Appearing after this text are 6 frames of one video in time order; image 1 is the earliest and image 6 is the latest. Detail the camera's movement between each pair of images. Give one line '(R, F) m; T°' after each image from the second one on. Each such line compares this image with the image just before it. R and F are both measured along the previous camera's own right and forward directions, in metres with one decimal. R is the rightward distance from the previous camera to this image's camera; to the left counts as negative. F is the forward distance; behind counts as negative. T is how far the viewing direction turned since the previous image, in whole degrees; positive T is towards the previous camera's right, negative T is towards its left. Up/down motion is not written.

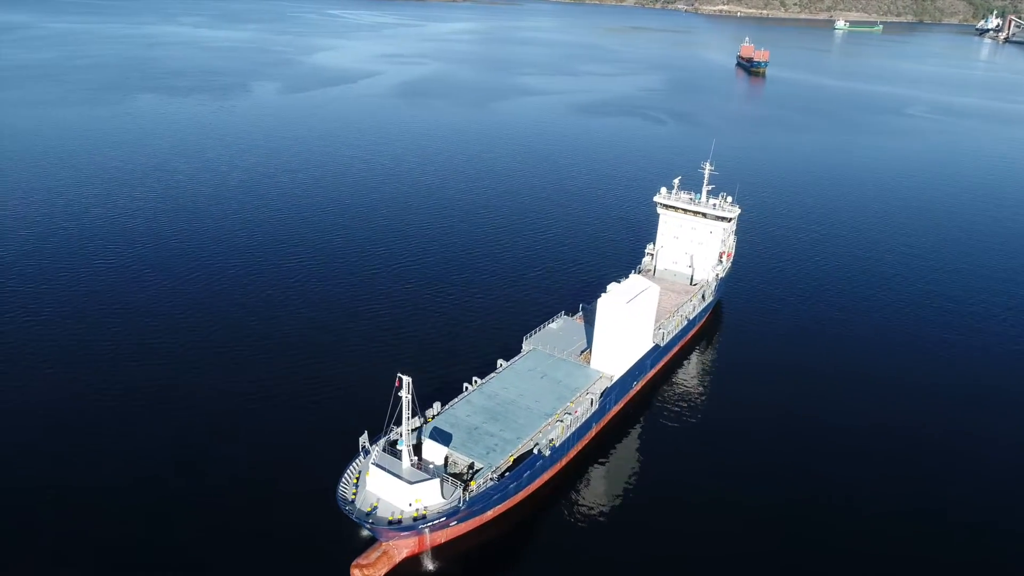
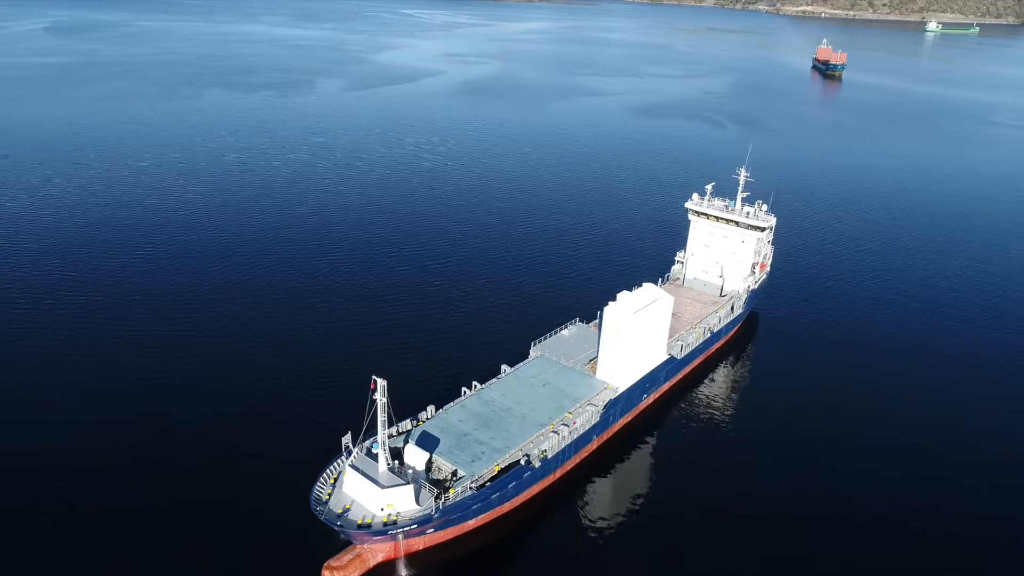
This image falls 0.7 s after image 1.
(+4.2, +1.3) m; -5°
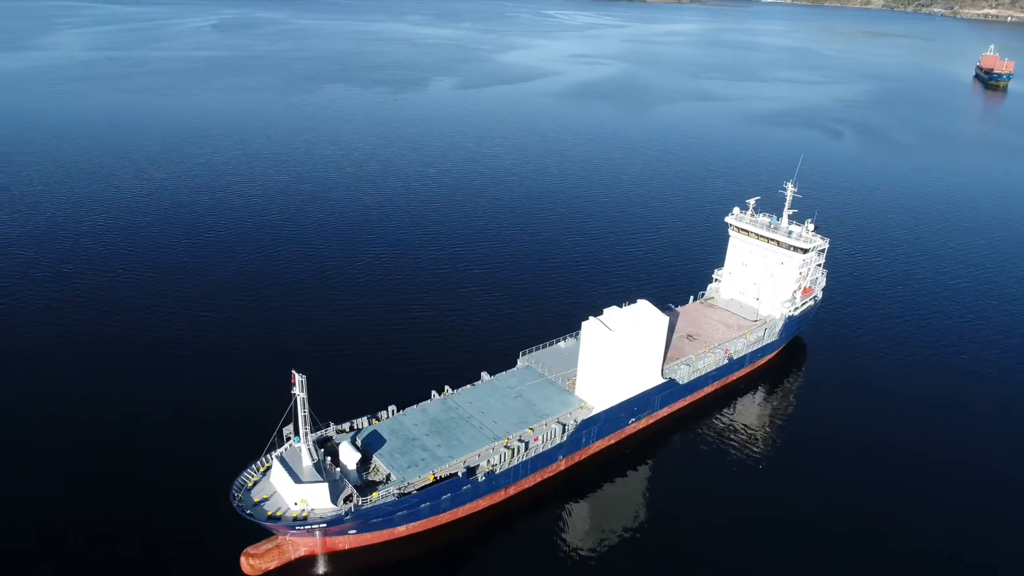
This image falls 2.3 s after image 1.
(+9.7, +2.5) m; -11°
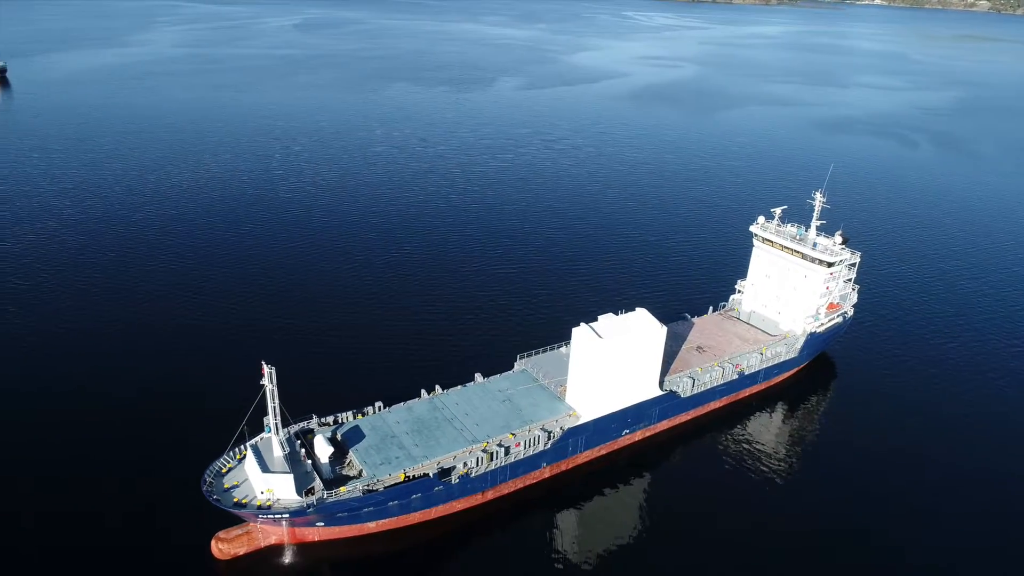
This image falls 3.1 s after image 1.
(+5.0, +0.8) m; -6°
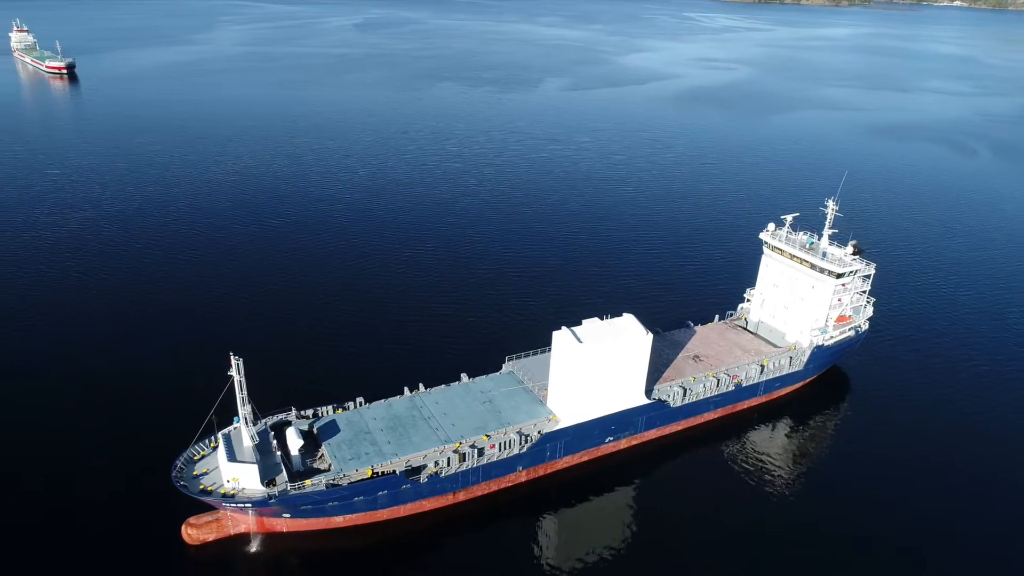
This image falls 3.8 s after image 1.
(+4.5, +0.5) m; -4°
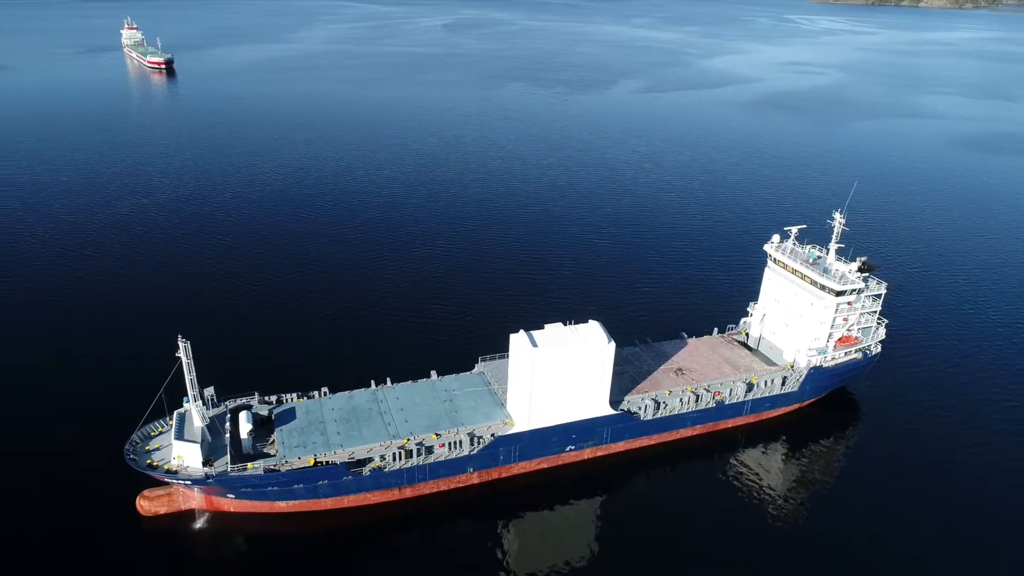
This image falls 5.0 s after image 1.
(+7.6, +0.9) m; -7°
